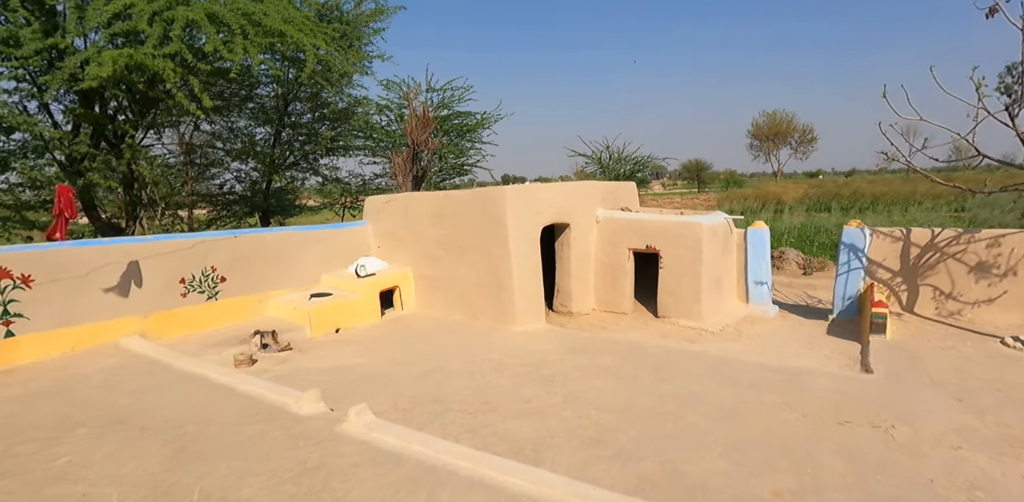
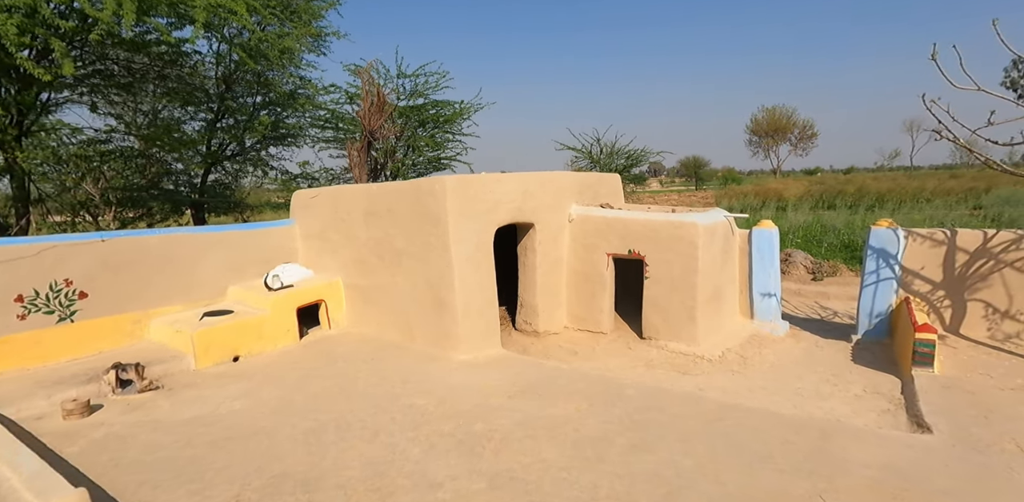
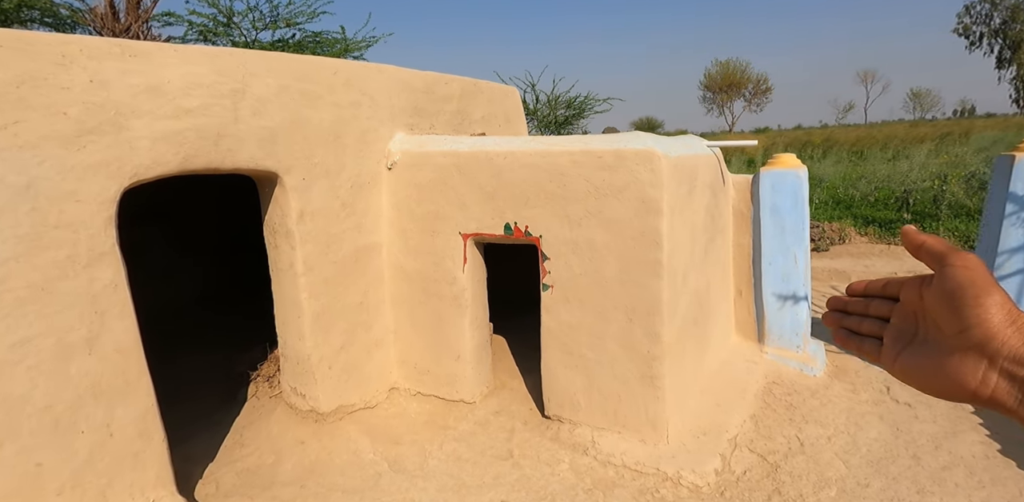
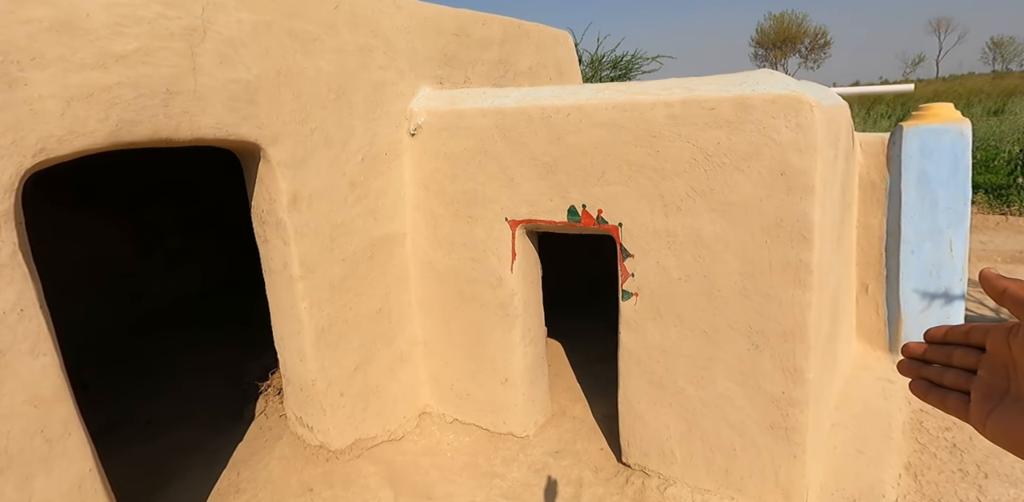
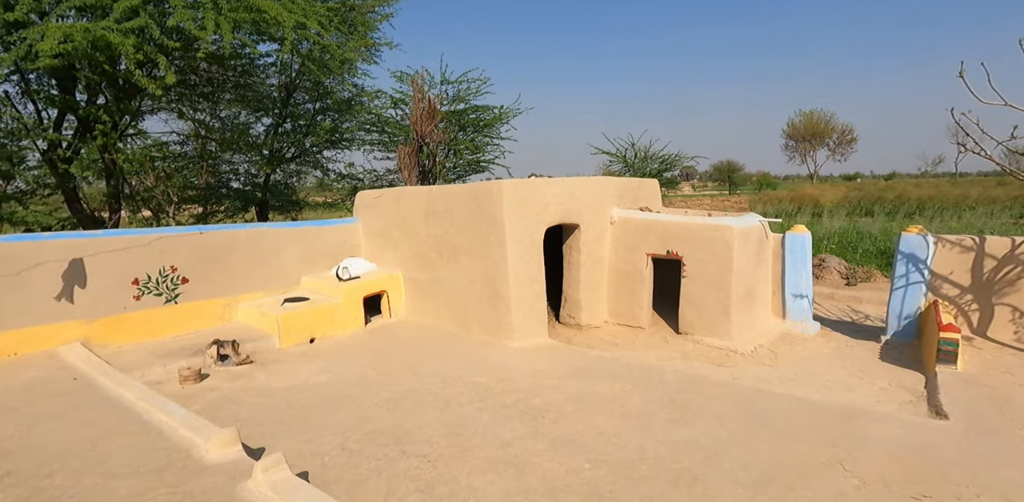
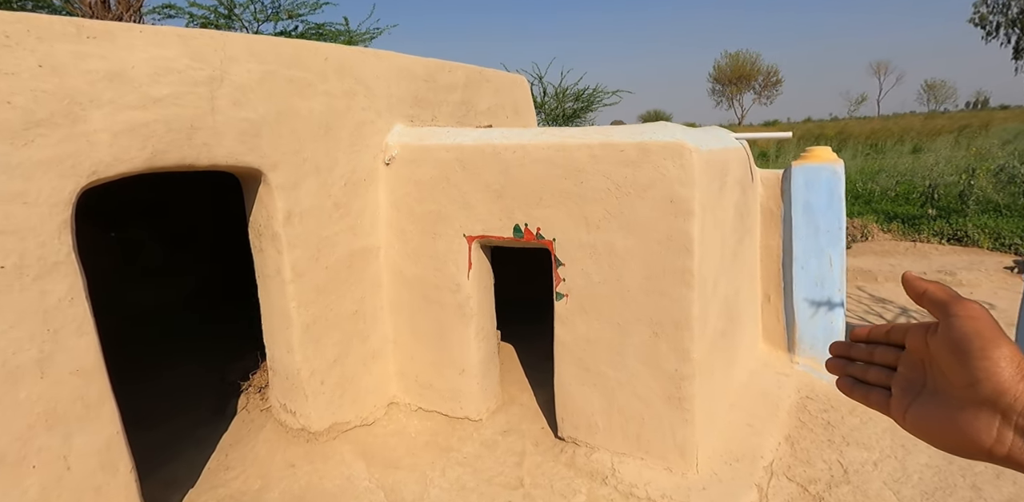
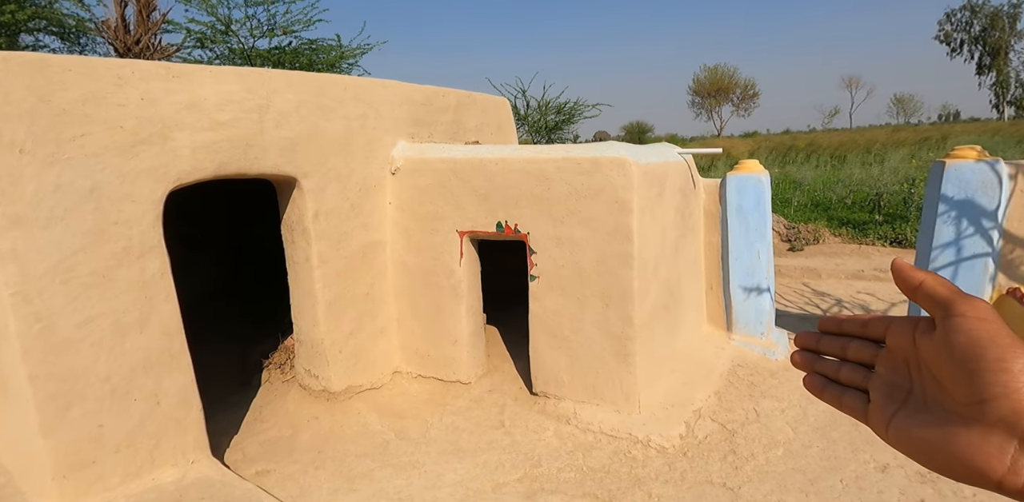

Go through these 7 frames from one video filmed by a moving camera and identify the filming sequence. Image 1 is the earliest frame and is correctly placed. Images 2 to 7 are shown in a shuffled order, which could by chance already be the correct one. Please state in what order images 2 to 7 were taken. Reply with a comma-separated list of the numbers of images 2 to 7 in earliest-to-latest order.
5, 2, 7, 3, 6, 4
